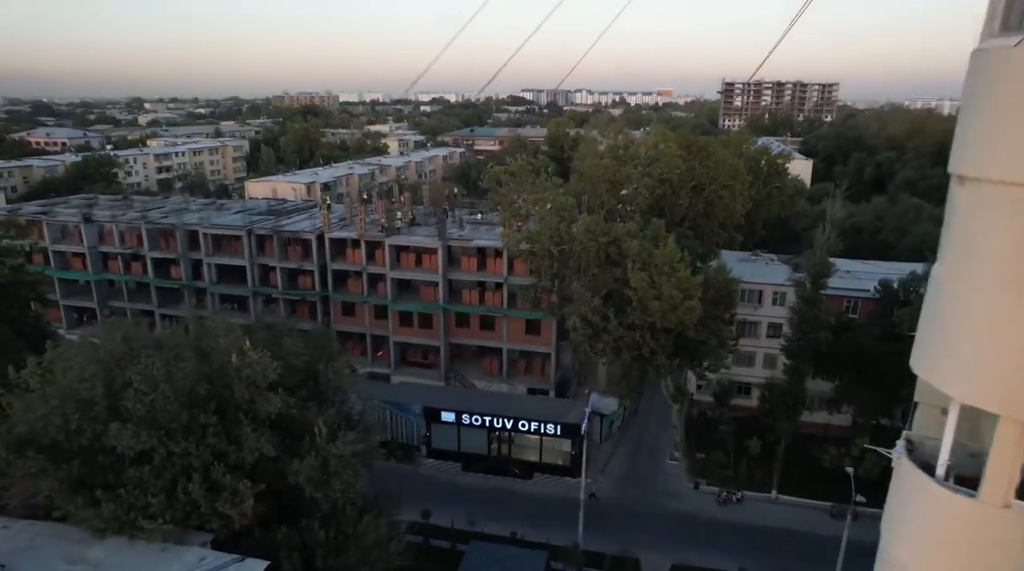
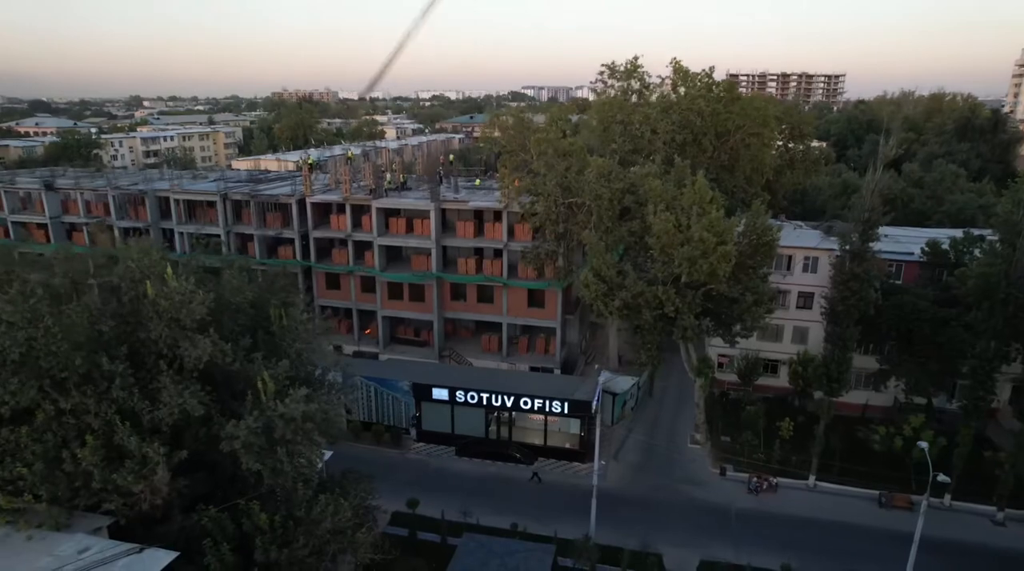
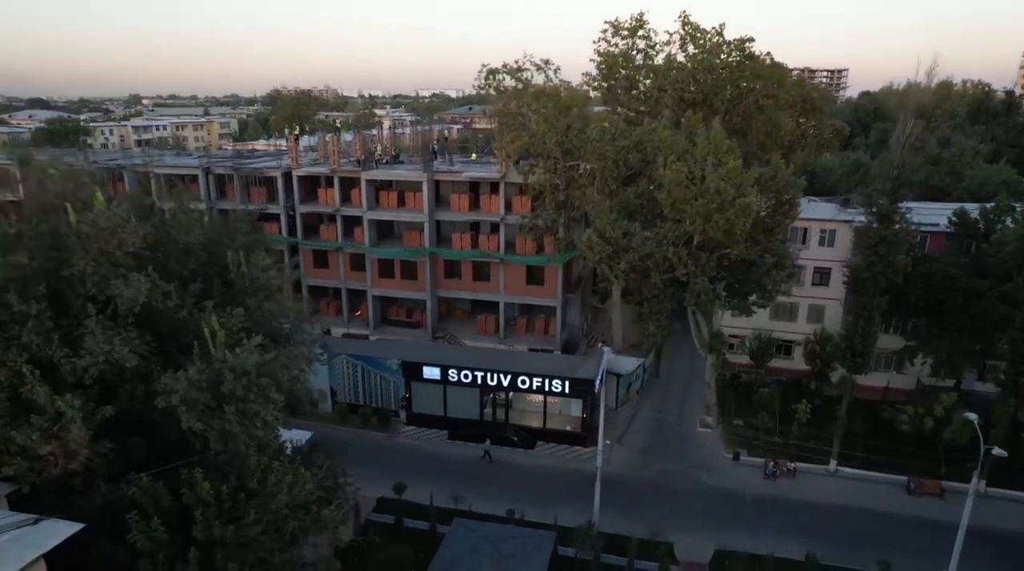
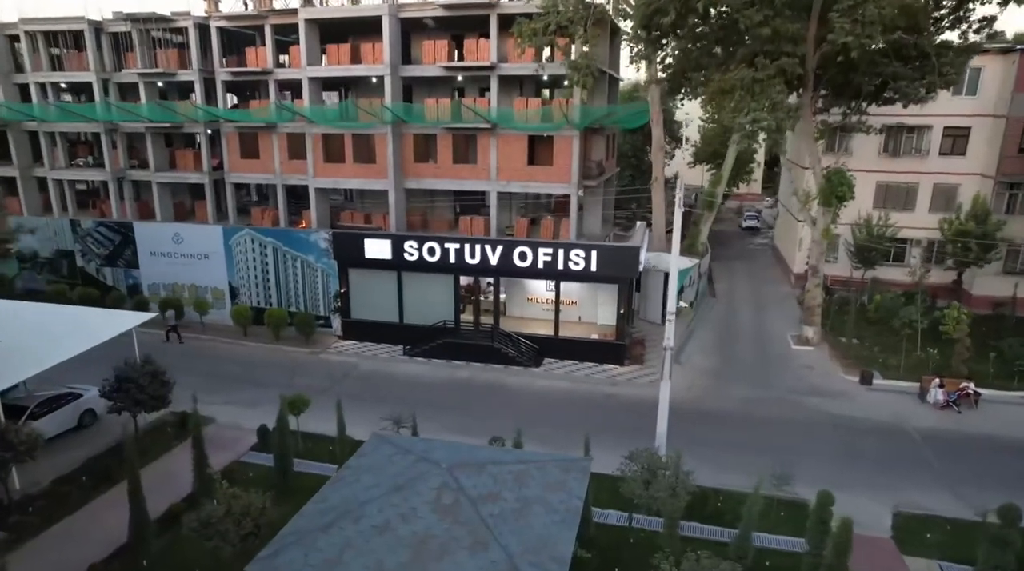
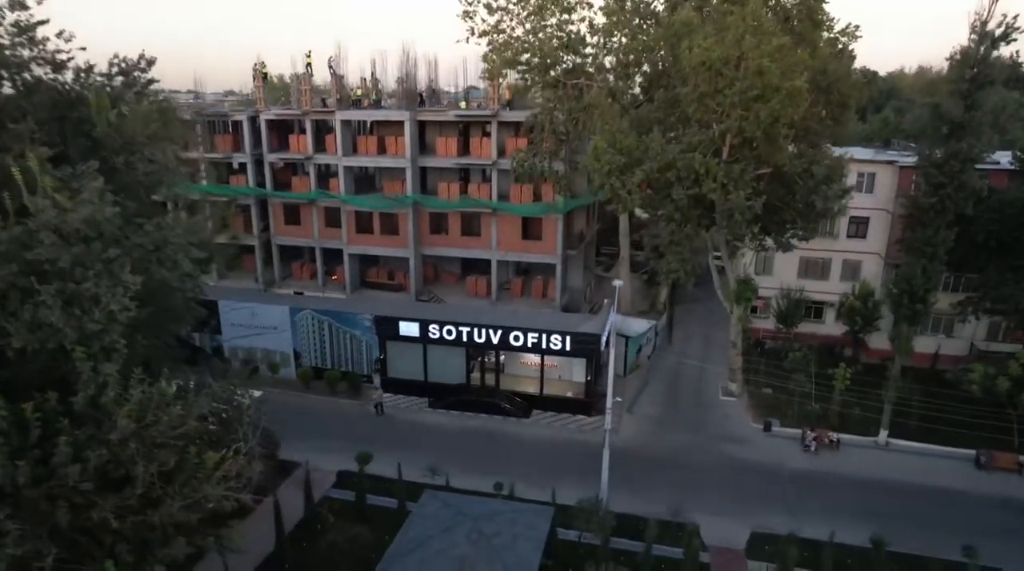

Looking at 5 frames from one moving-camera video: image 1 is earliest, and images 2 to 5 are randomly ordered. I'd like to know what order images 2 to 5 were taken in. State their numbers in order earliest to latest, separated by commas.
2, 3, 5, 4
